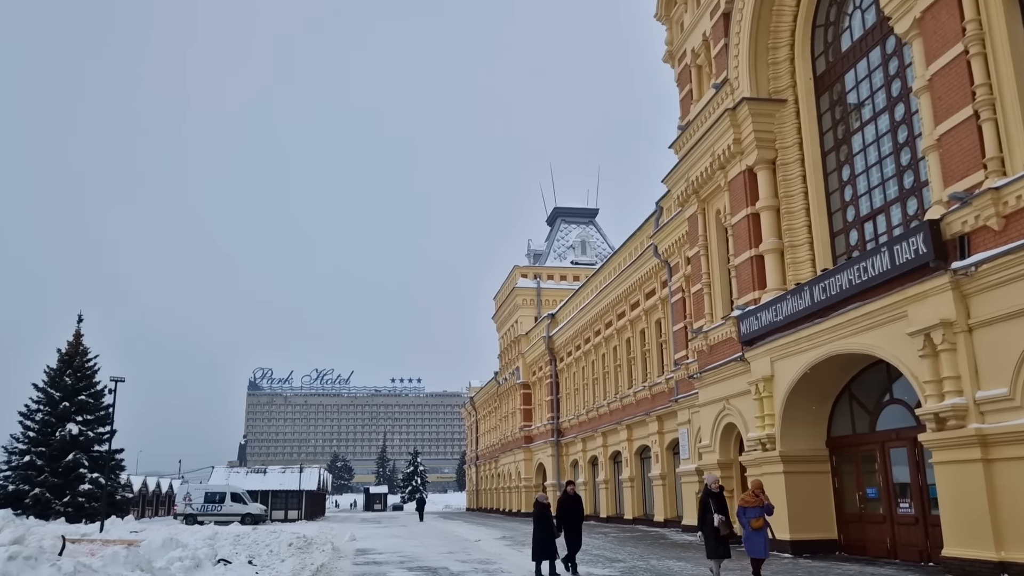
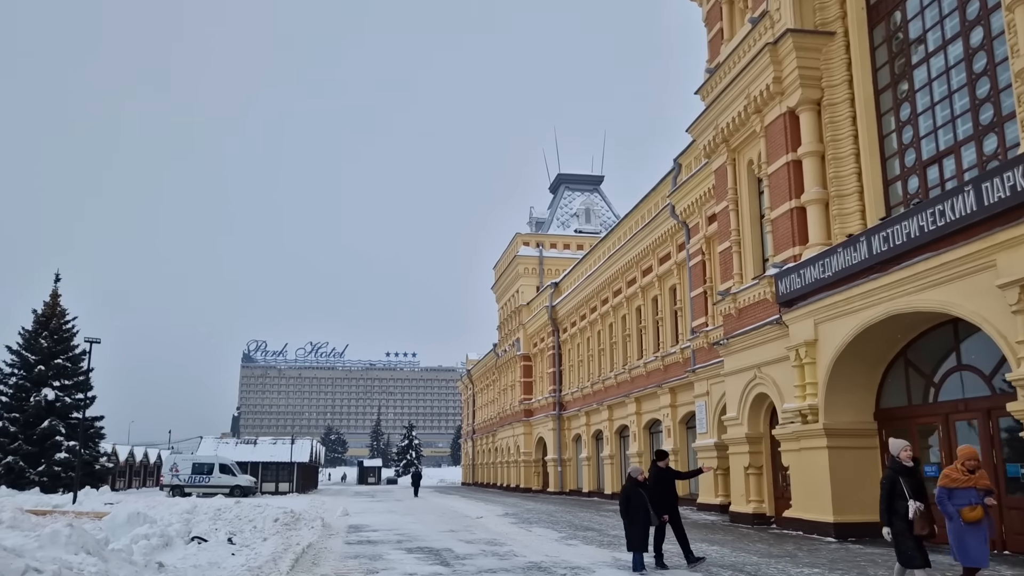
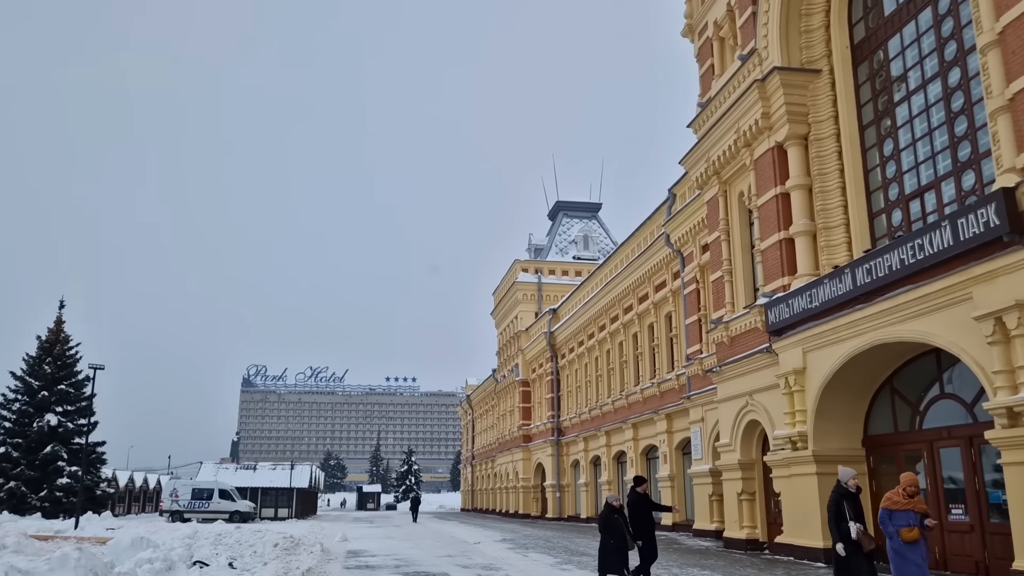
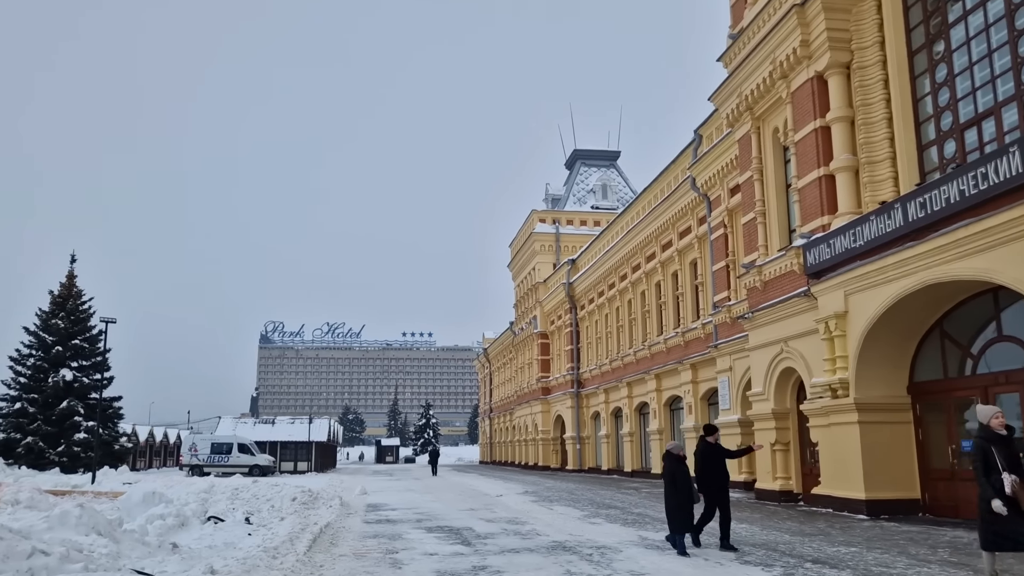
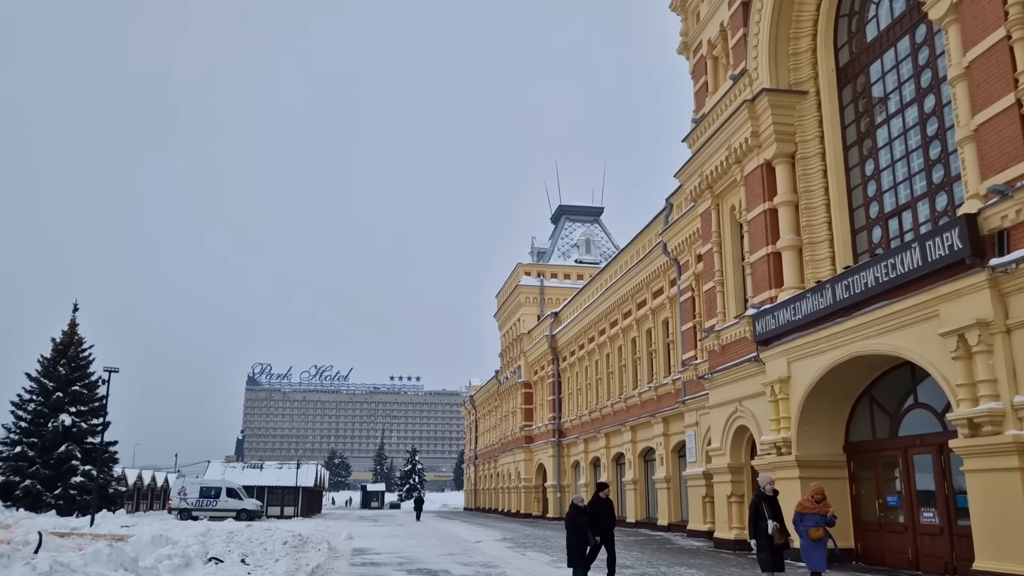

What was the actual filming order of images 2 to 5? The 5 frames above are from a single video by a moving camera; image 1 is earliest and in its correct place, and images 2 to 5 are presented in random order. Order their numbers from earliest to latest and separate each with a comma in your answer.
5, 3, 2, 4
